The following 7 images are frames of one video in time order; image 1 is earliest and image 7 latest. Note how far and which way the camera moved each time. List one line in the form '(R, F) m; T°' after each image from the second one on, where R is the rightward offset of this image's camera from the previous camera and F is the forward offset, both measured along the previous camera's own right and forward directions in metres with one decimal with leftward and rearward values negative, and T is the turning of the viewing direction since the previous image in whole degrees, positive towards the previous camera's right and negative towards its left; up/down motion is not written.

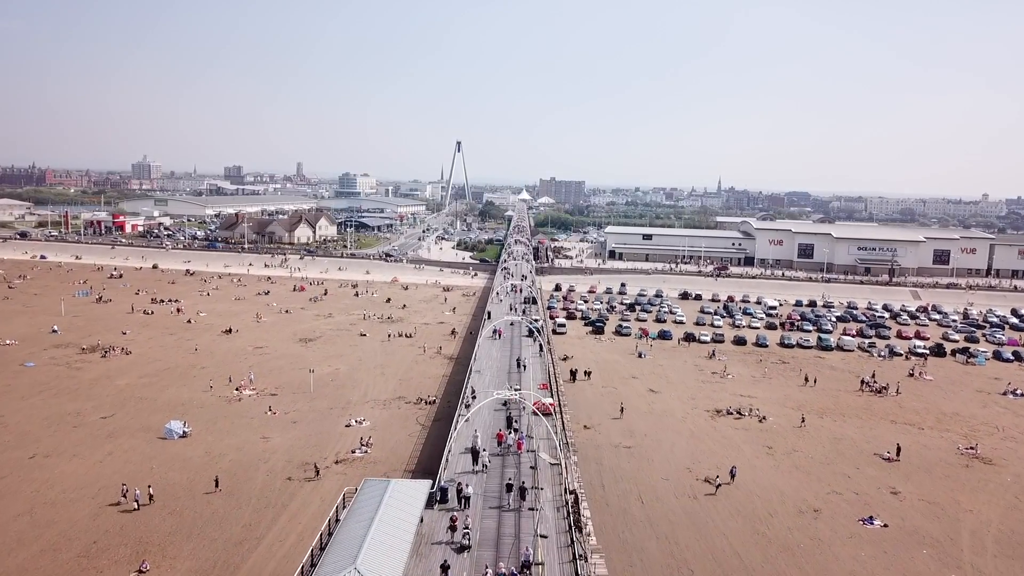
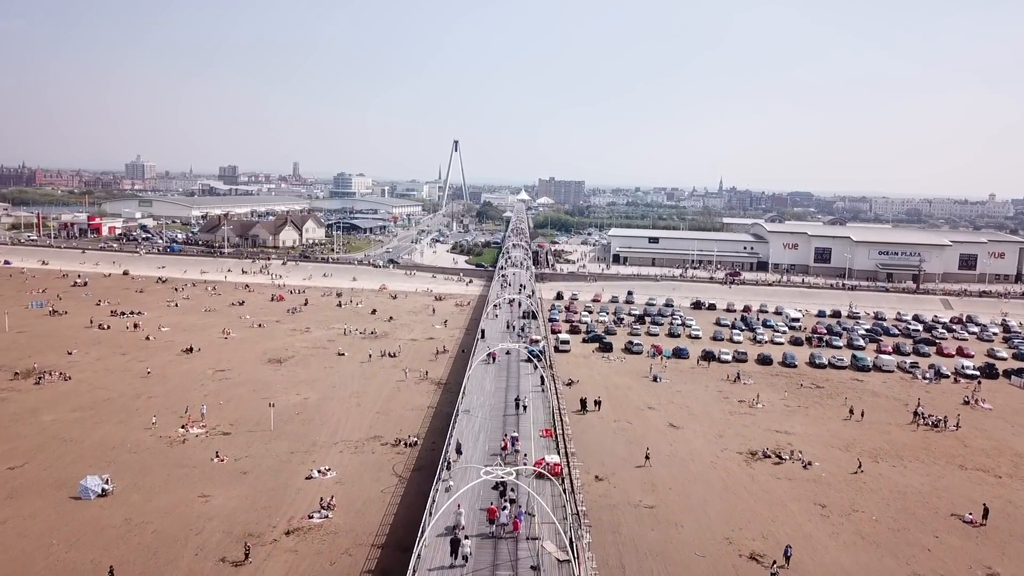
(+0.1, +3.5) m; 0°
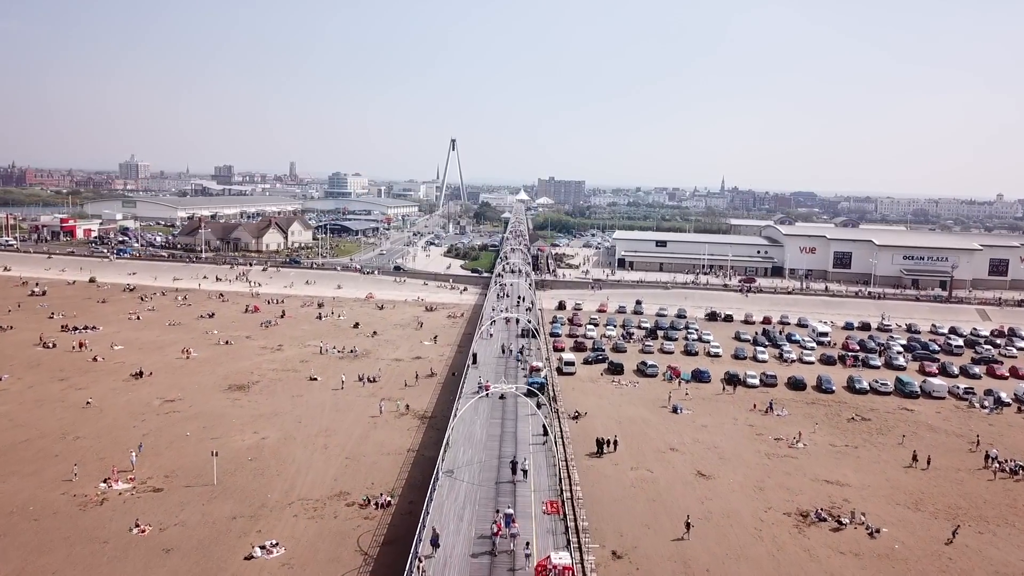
(+0.1, +3.5) m; 0°
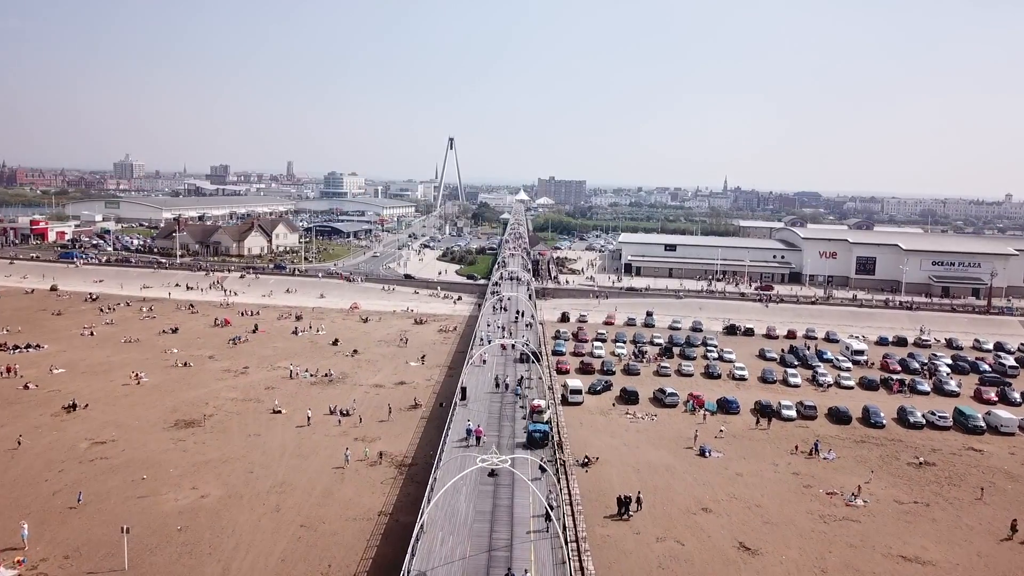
(+0.1, +3.5) m; 0°
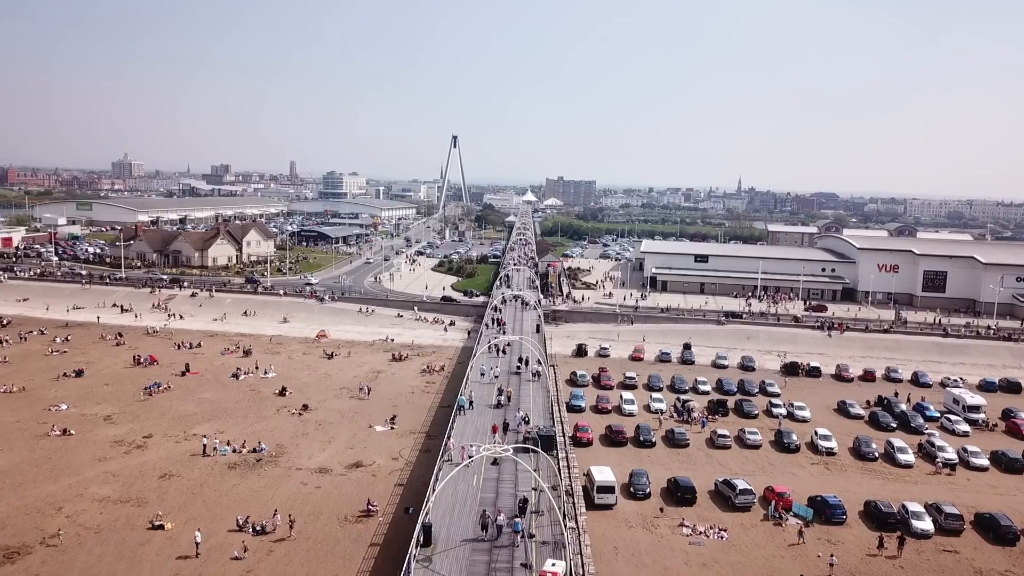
(+0.1, +7.0) m; -1°
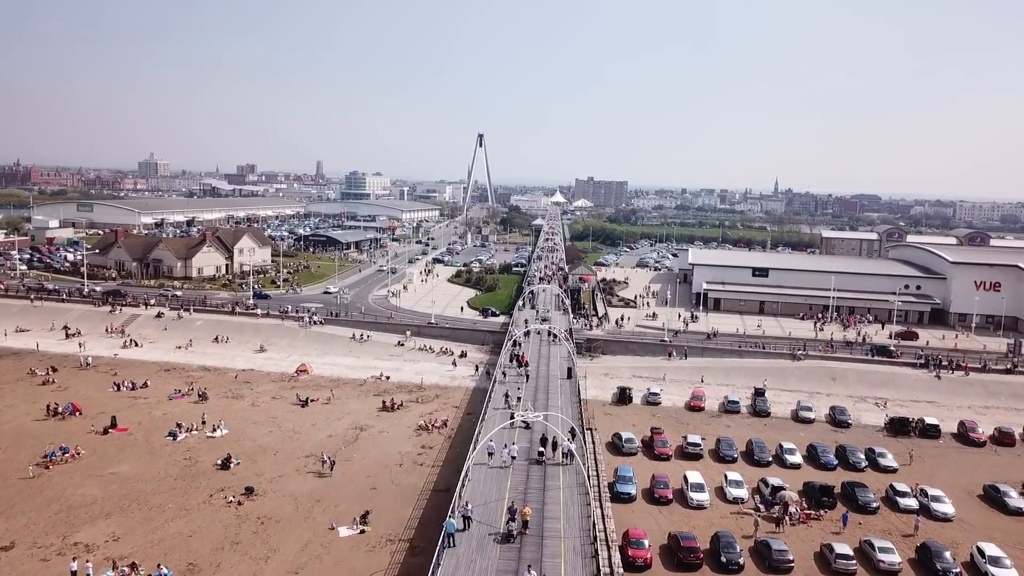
(+0.1, +5.9) m; -2°
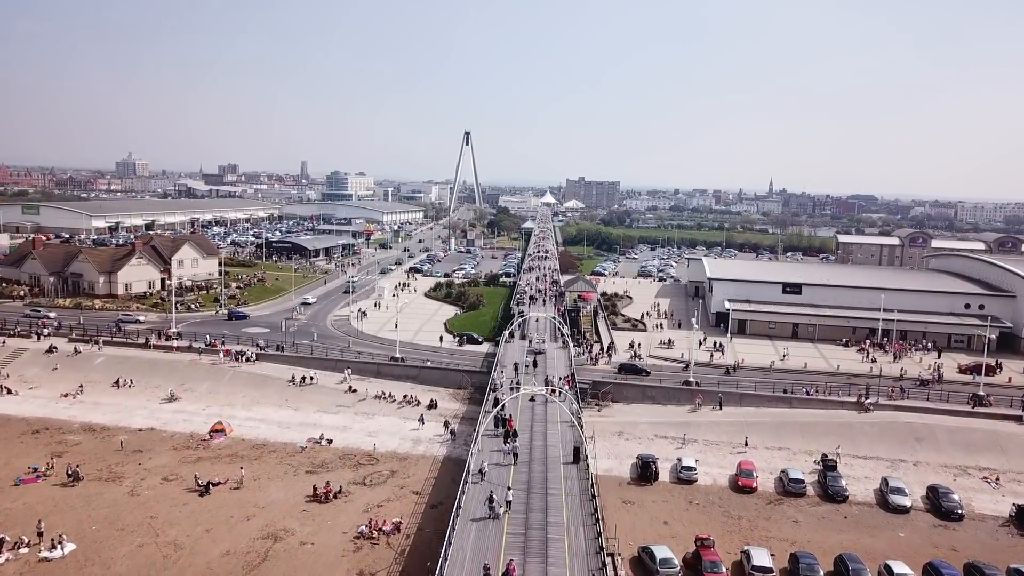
(+0.1, +6.0) m; +1°
